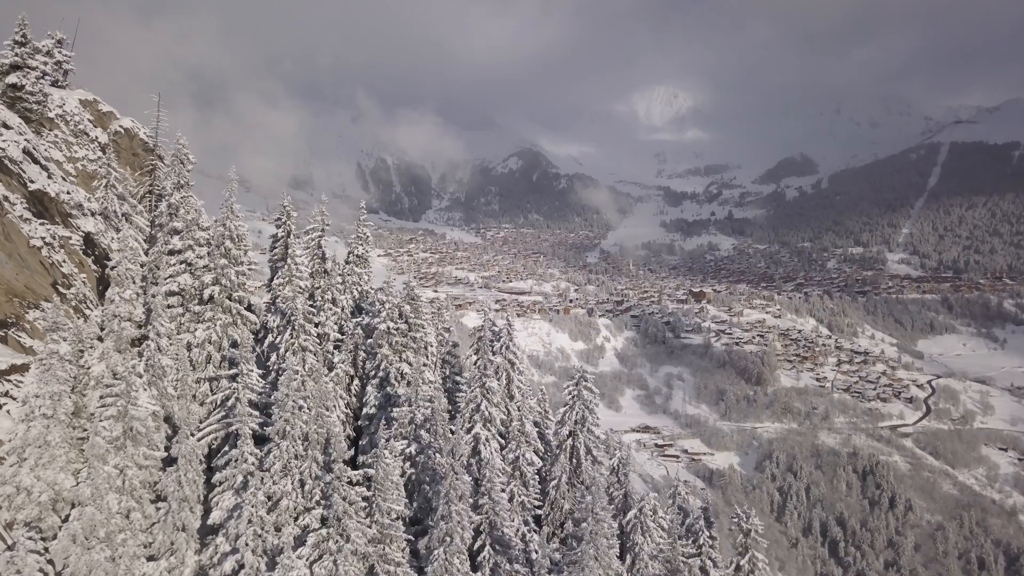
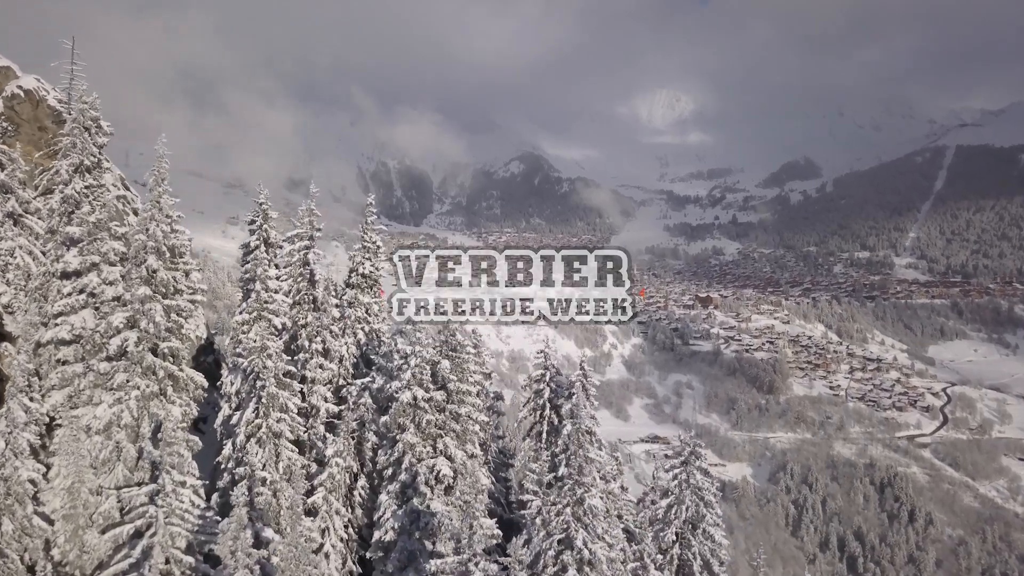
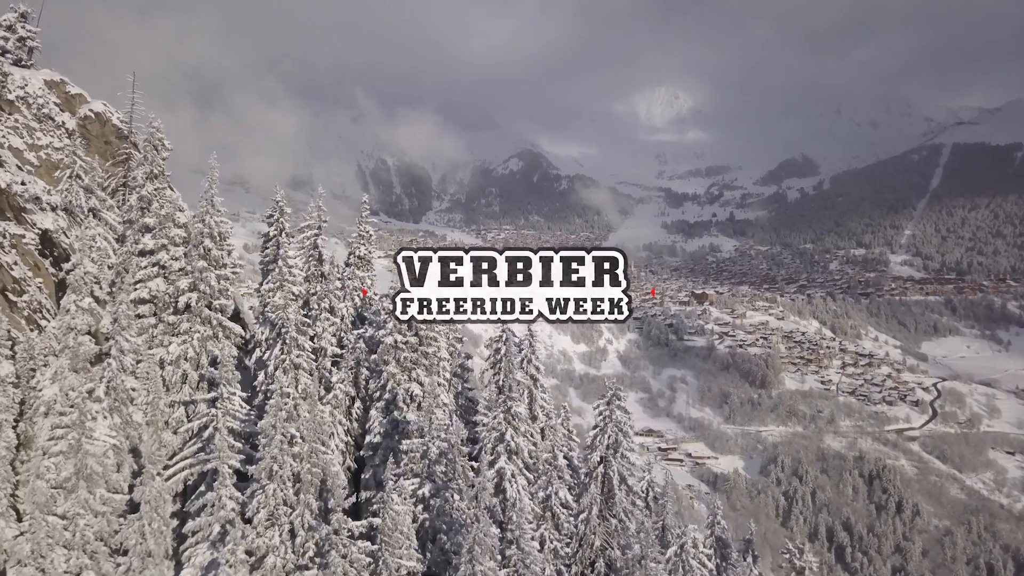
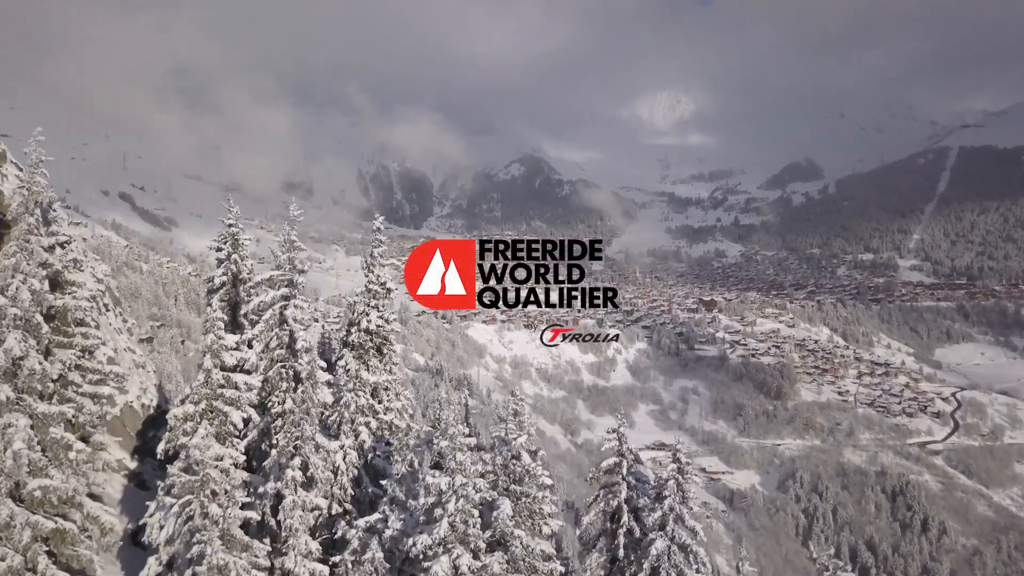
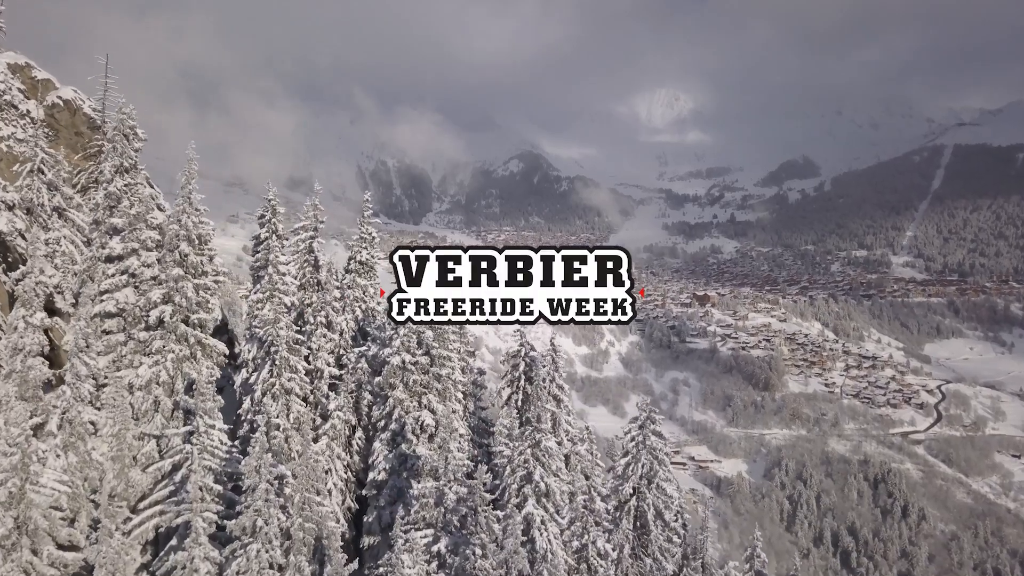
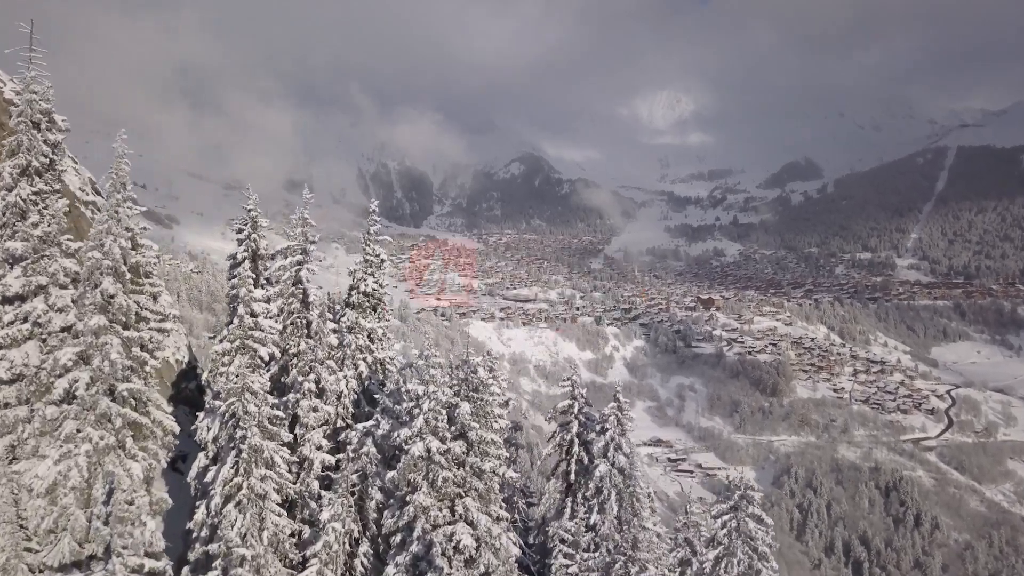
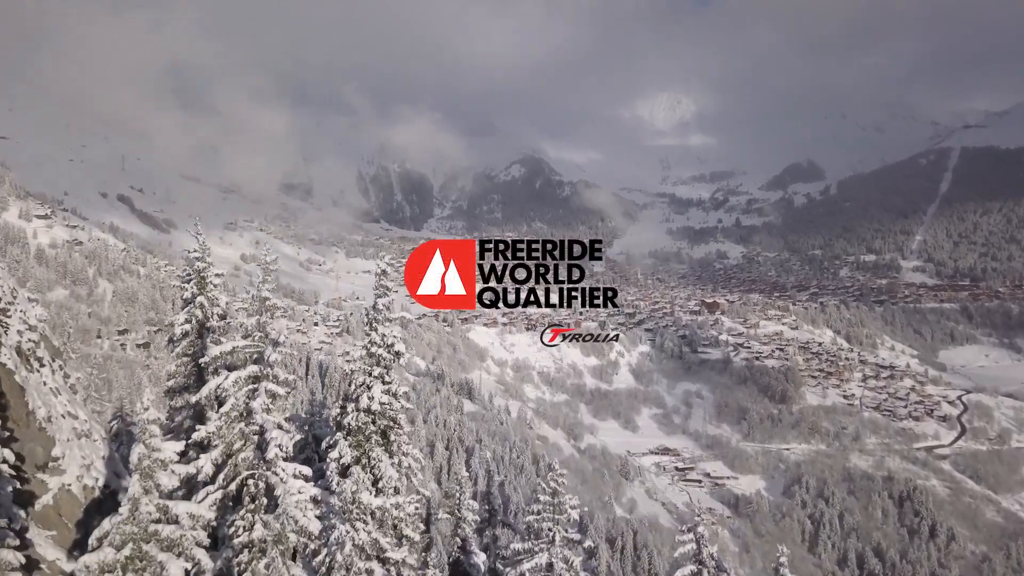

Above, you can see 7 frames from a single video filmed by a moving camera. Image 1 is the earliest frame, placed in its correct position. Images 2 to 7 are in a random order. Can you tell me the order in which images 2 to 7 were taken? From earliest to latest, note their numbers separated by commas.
3, 5, 2, 6, 4, 7
